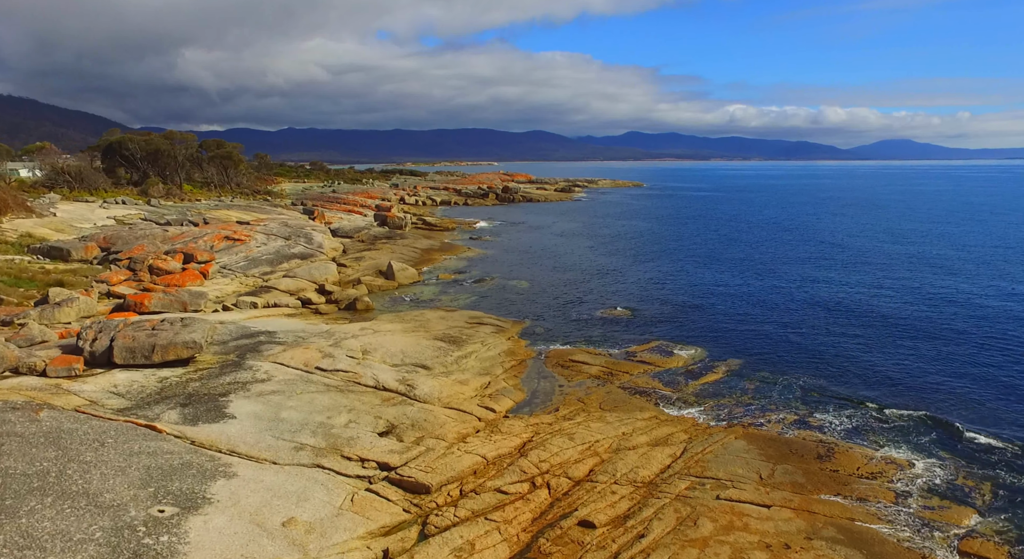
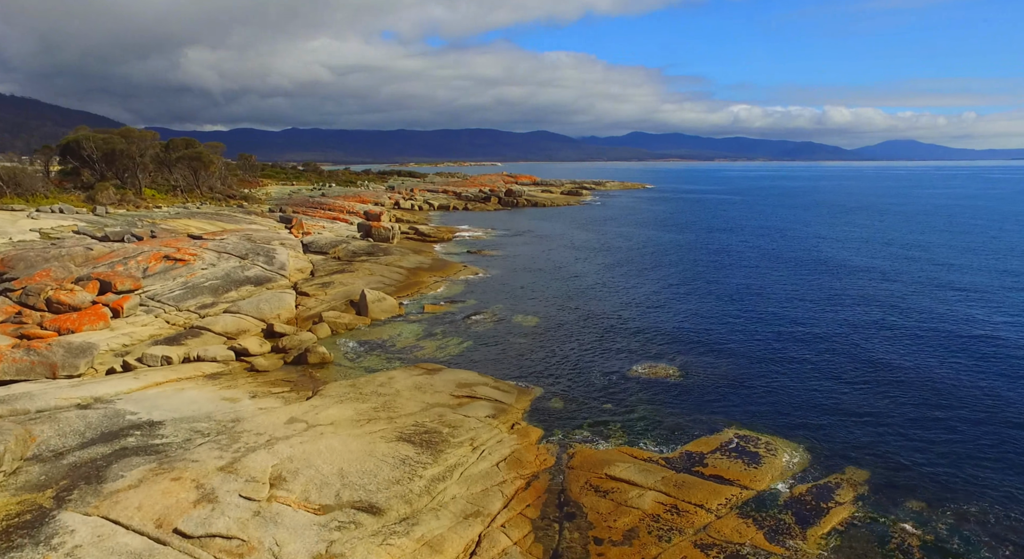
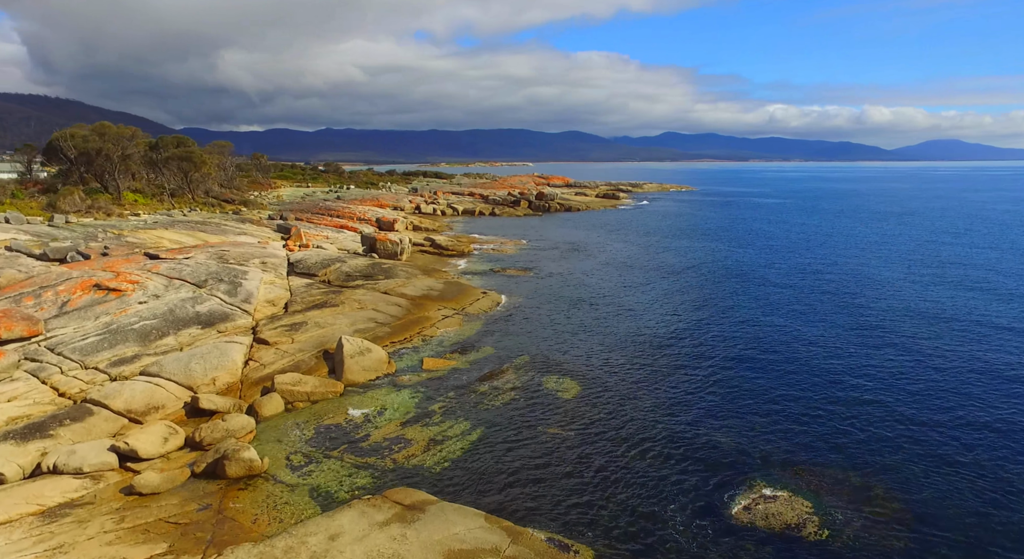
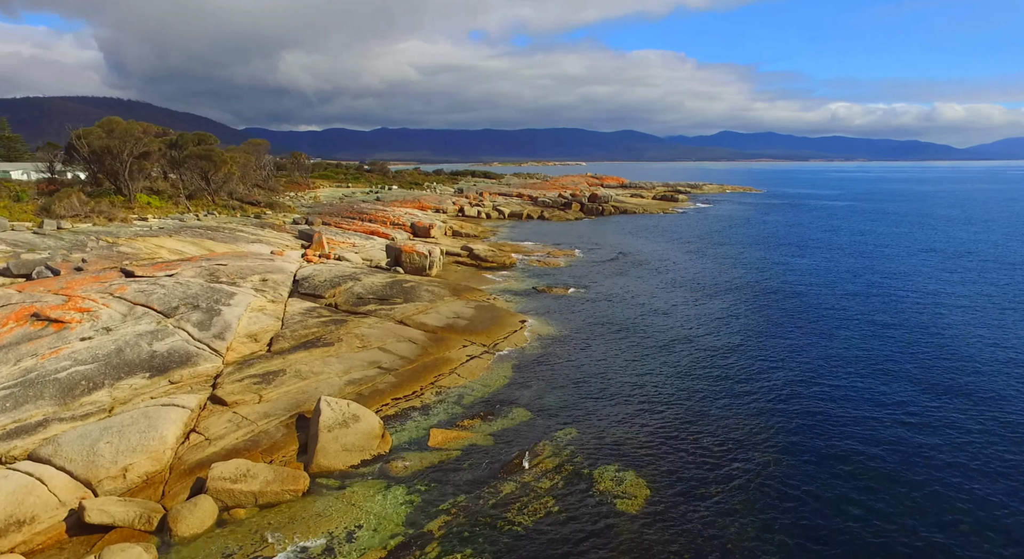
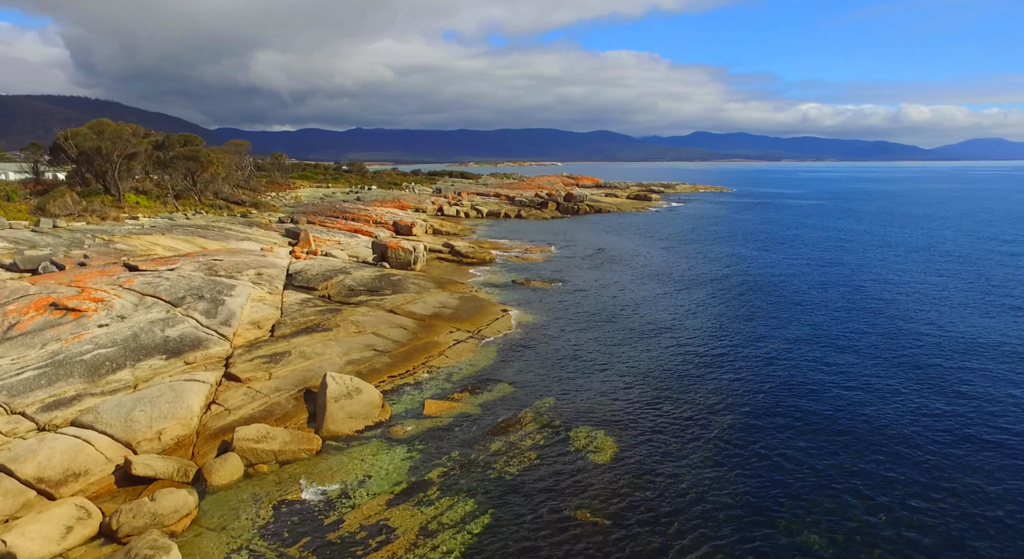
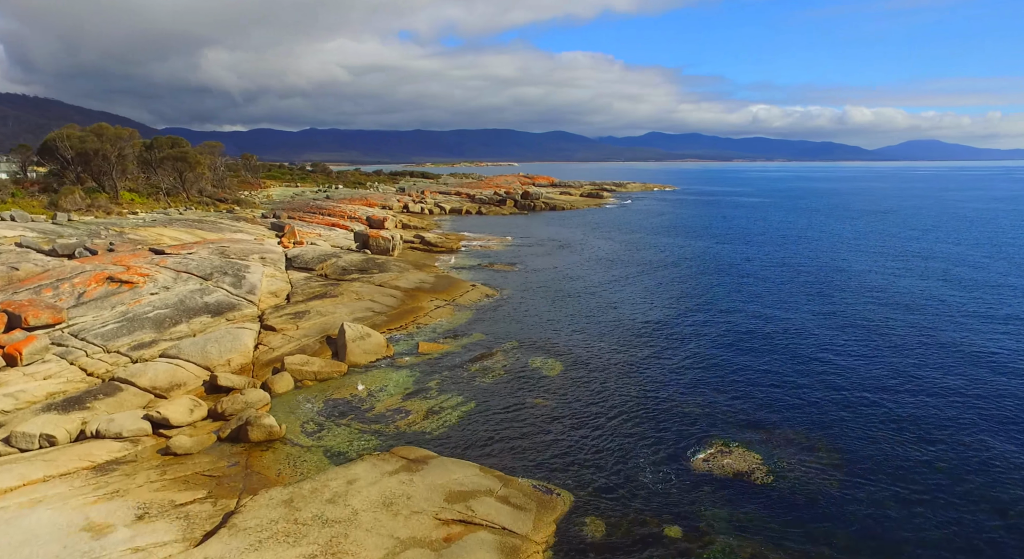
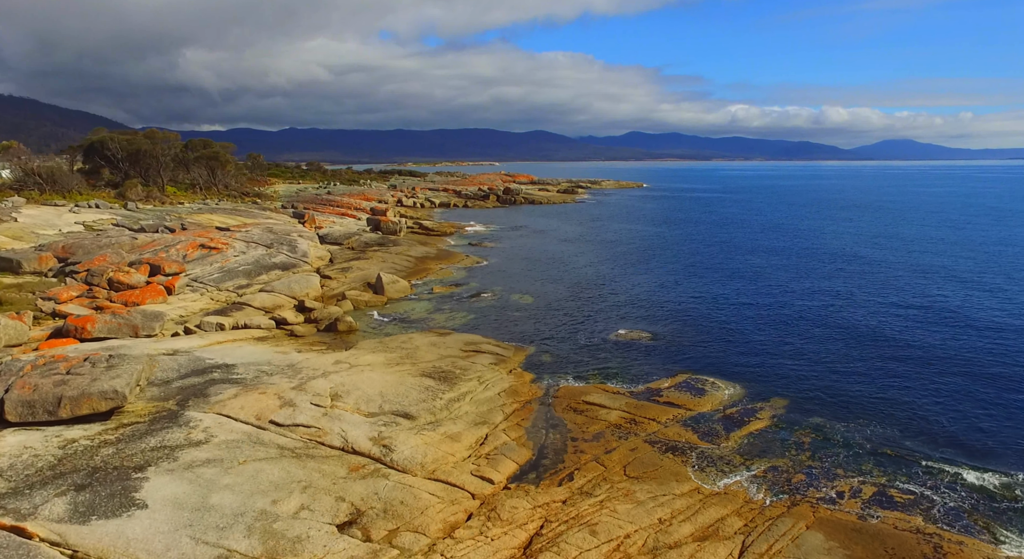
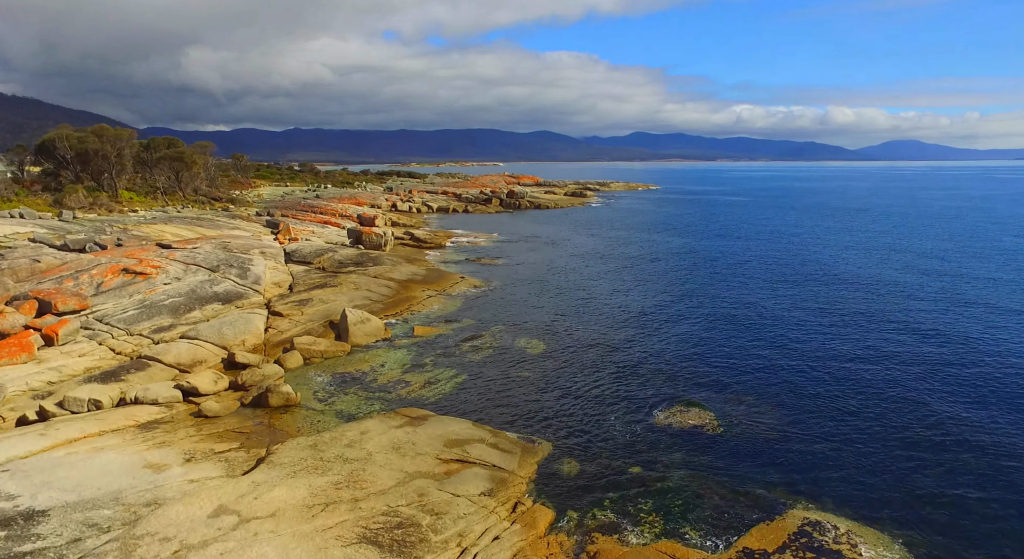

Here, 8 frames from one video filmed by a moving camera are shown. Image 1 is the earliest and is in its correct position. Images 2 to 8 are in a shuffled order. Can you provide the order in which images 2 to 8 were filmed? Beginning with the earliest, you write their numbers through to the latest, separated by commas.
7, 2, 8, 6, 3, 5, 4
